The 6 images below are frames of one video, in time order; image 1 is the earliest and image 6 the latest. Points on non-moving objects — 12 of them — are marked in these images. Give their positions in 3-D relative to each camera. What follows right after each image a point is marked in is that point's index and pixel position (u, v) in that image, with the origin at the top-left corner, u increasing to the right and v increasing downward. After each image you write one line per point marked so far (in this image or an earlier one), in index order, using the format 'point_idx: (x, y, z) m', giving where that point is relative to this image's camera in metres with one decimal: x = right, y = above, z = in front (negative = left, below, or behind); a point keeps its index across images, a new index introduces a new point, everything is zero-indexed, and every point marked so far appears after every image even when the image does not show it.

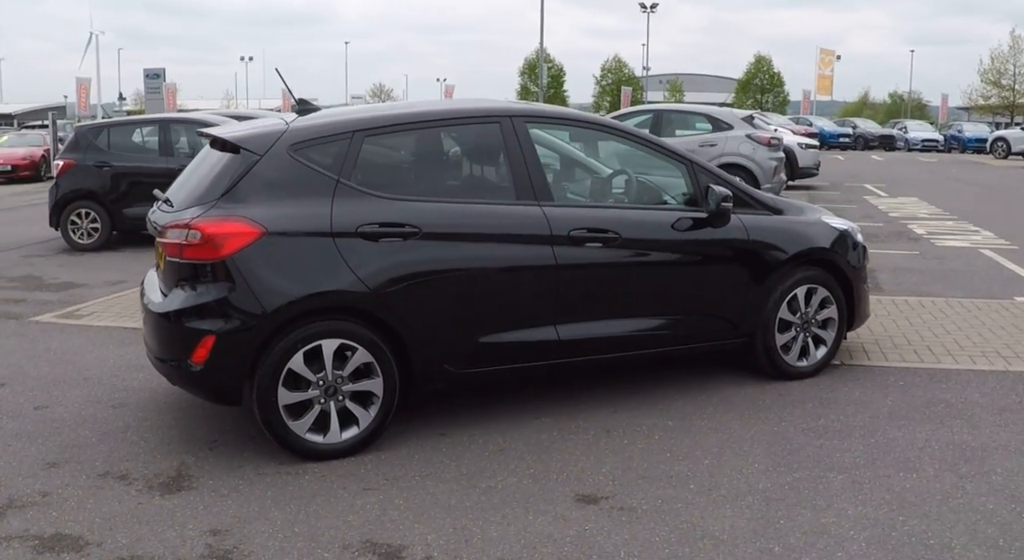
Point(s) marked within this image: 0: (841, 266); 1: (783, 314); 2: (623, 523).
0: (+2.0, +0.1, +5.4) m
1: (+1.6, -0.2, +5.2) m
2: (+0.4, -1.0, +3.6) m
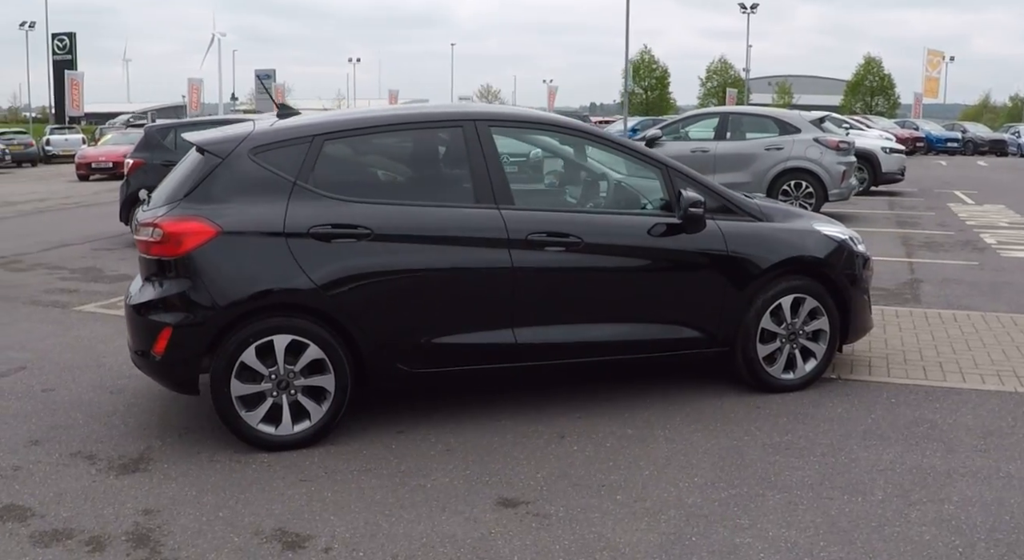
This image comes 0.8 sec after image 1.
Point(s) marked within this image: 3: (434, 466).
0: (+1.8, 0.0, +5.2) m
1: (+1.4, -0.3, +5.1) m
2: (+0.1, -1.0, +3.6) m
3: (-0.4, -0.9, +4.2) m
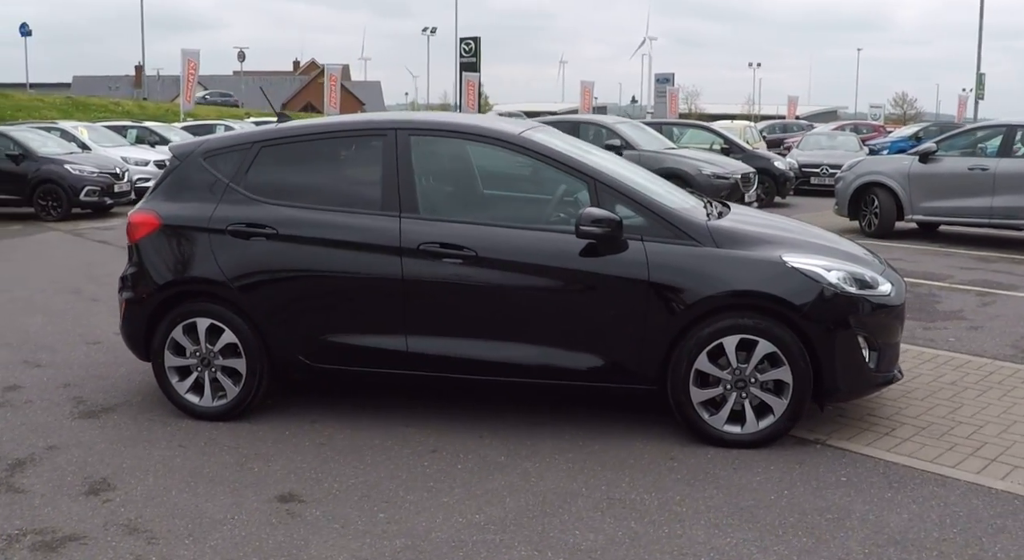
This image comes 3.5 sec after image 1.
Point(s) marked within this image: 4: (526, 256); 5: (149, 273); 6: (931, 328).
0: (+1.4, -0.2, +4.4) m
1: (+0.9, -0.4, +4.5) m
2: (-1.0, -1.0, +3.7) m
3: (-1.1, -0.9, +4.5) m
4: (+0.1, +0.1, +4.5) m
5: (-2.0, 0.0, +5.0) m
6: (+3.2, -0.4, +6.9) m
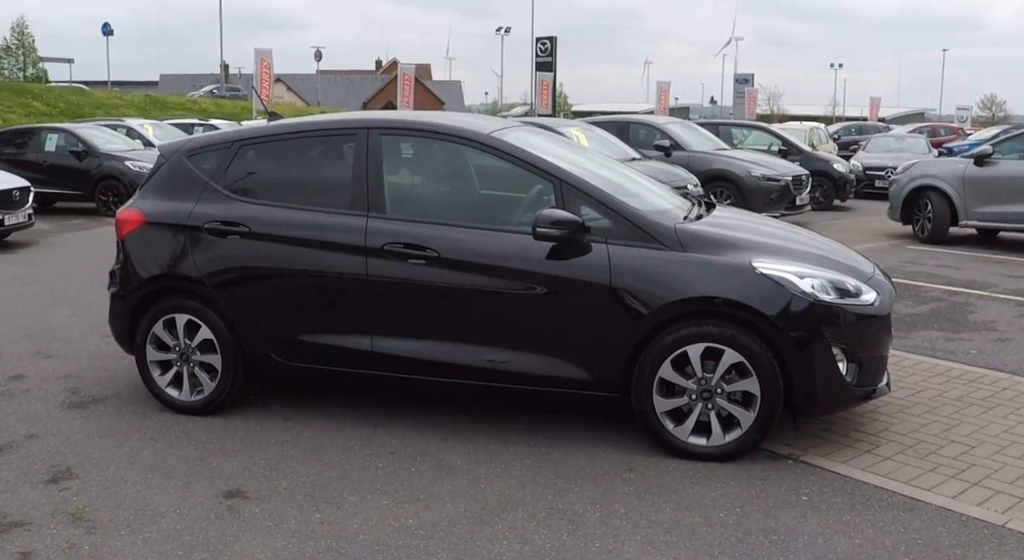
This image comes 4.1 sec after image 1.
0: (+1.2, -0.2, +4.2) m
1: (+0.7, -0.5, +4.3) m
2: (-1.3, -1.0, +3.8) m
3: (-1.3, -0.9, +4.5) m
4: (-0.1, +0.1, +4.5) m
5: (-2.1, +0.1, +5.1) m
6: (+3.2, -0.4, +6.6) m
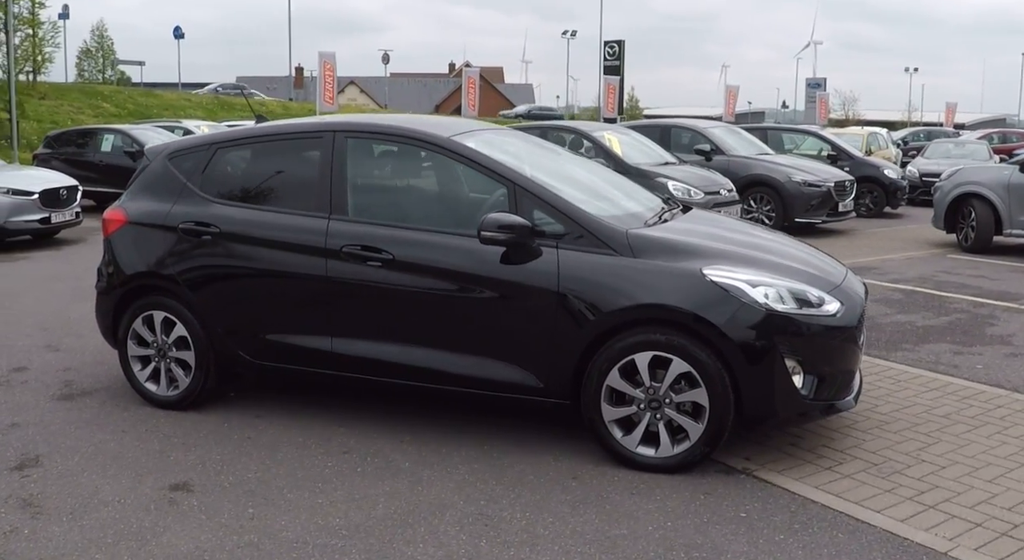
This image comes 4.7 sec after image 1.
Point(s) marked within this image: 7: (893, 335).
0: (+0.9, -0.3, +4.1) m
1: (+0.5, -0.5, +4.3) m
2: (-1.6, -1.0, +3.9) m
3: (-1.5, -0.8, +4.6) m
4: (-0.3, +0.1, +4.5) m
5: (-2.3, +0.1, +5.2) m
6: (+3.1, -0.5, +6.3) m
7: (+2.9, -0.4, +6.9) m
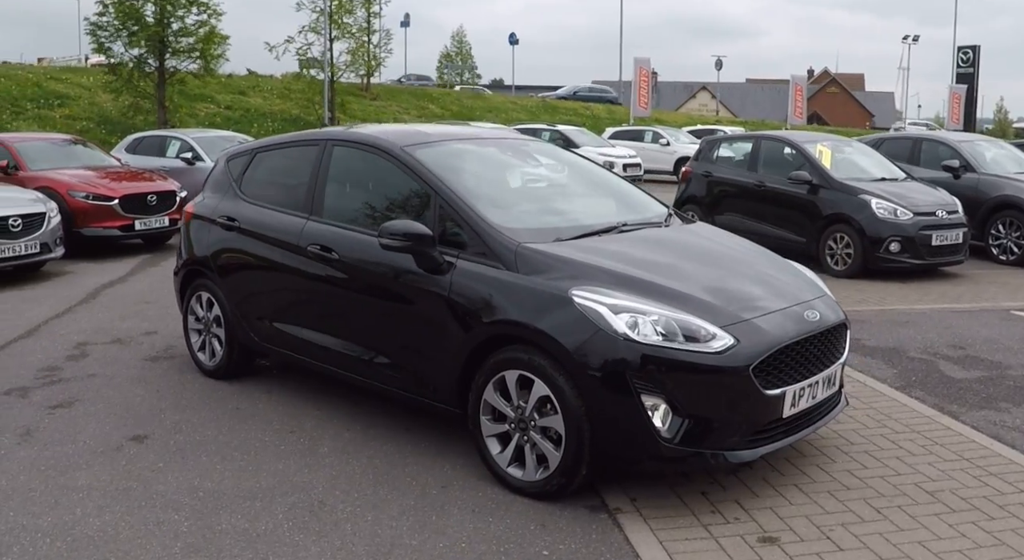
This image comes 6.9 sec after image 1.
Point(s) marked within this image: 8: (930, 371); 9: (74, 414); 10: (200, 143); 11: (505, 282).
0: (+0.3, -0.4, +3.9) m
1: (-0.1, -0.6, +4.2) m
2: (-2.2, -0.9, +4.7) m
3: (-1.8, -0.8, +5.4) m
4: (-0.7, +0.1, +4.7) m
5: (-2.2, +0.2, +6.2) m
6: (+3.1, -0.8, +5.1) m
7: (+3.1, -0.7, +5.8) m
8: (+2.8, -0.6, +6.2) m
9: (-2.5, -0.8, +5.2) m
10: (-4.5, +2.0, +13.3) m
11: (0.0, 0.0, +4.2) m
